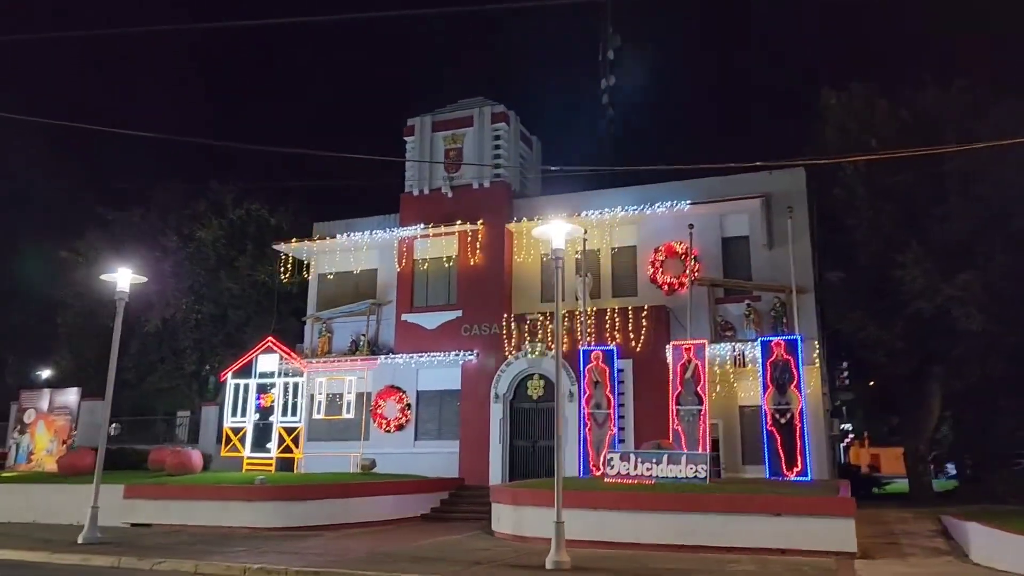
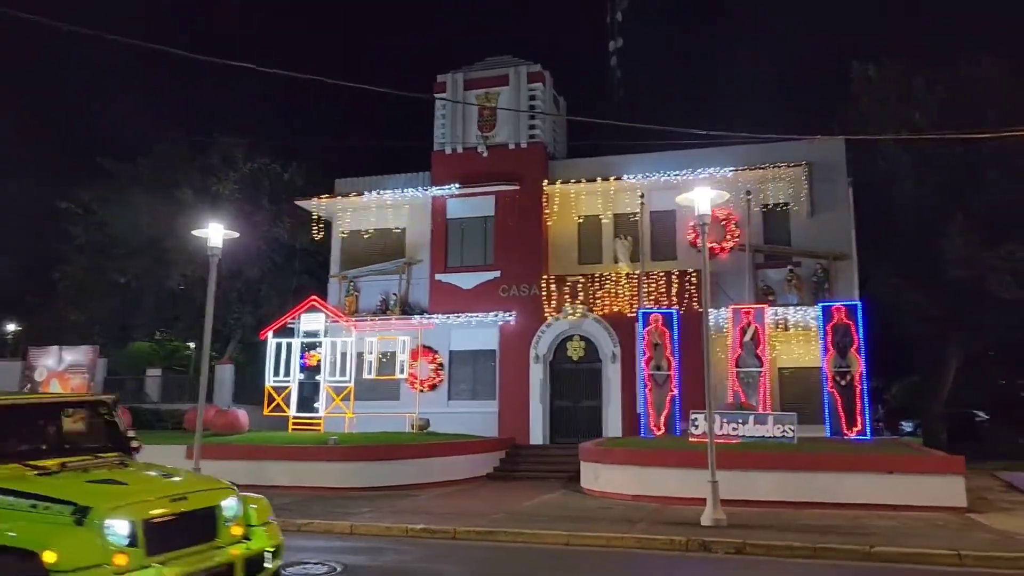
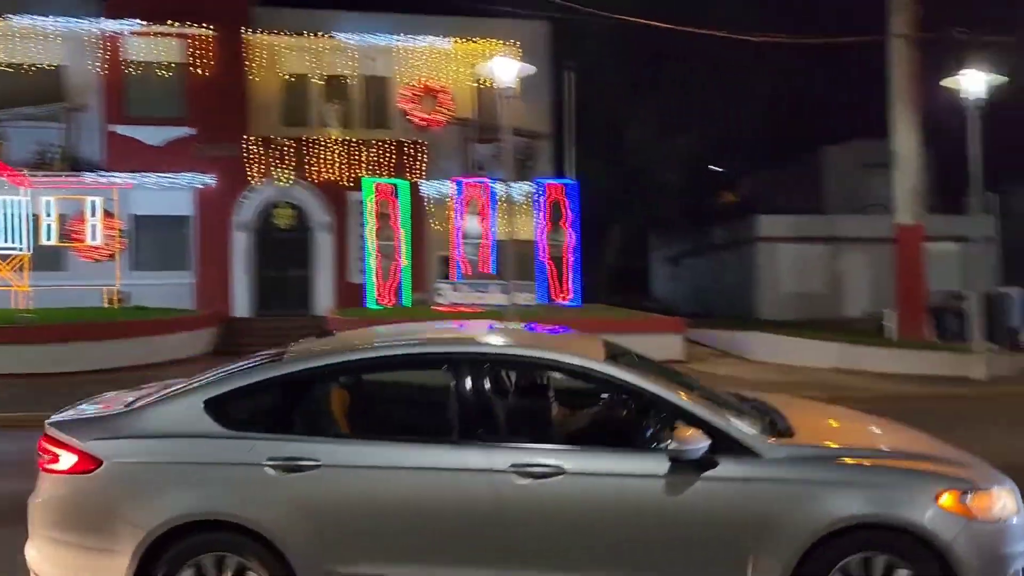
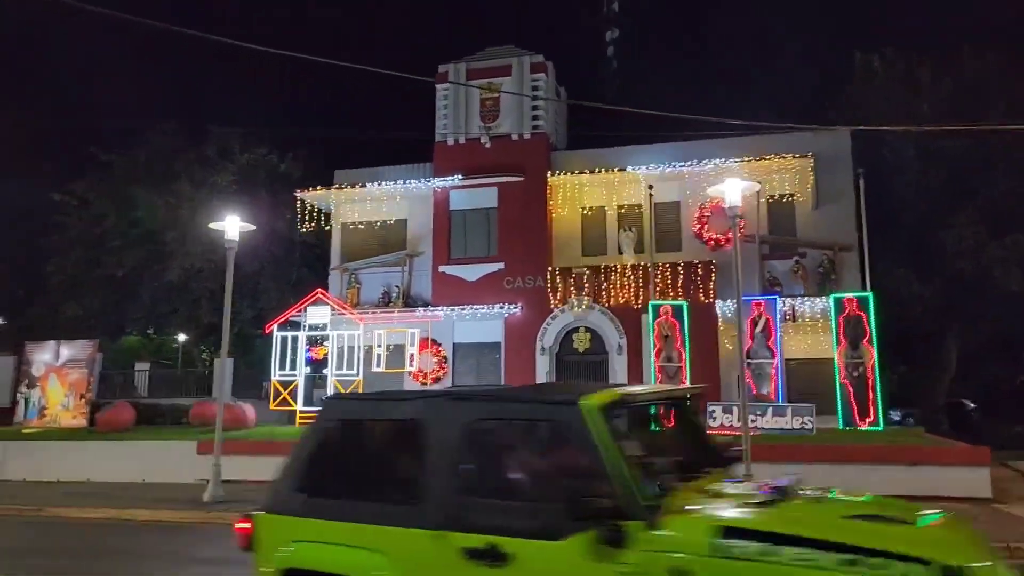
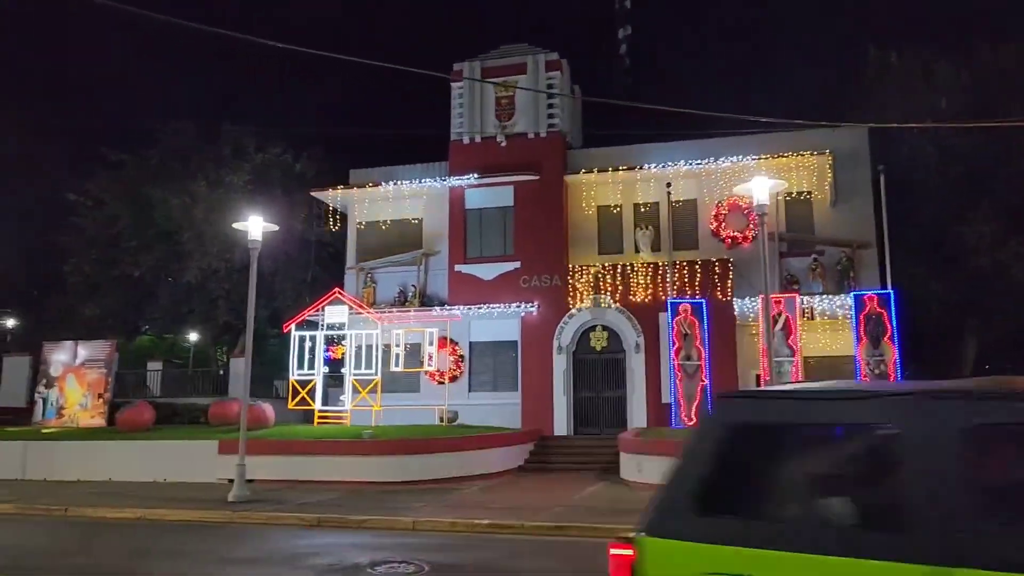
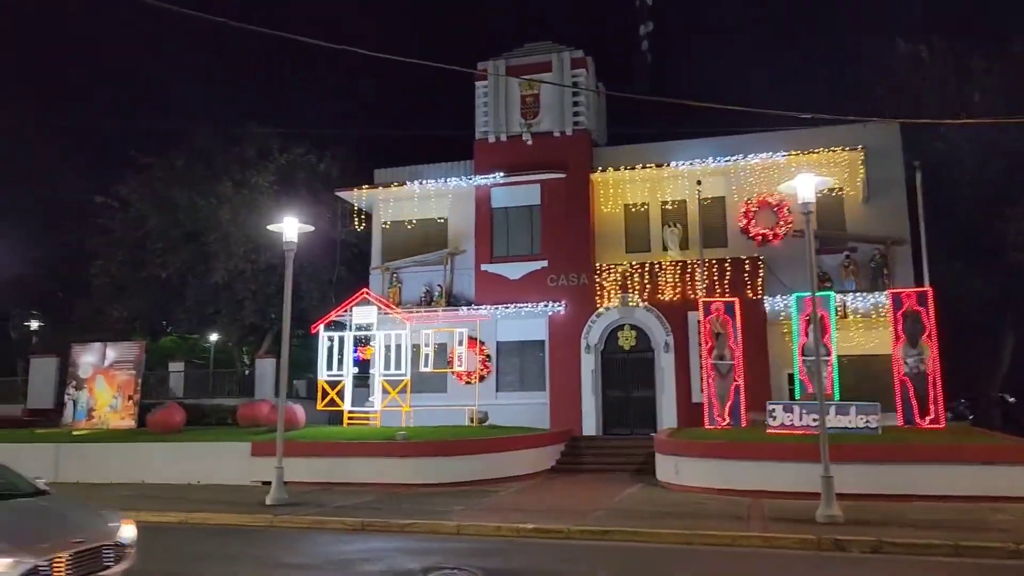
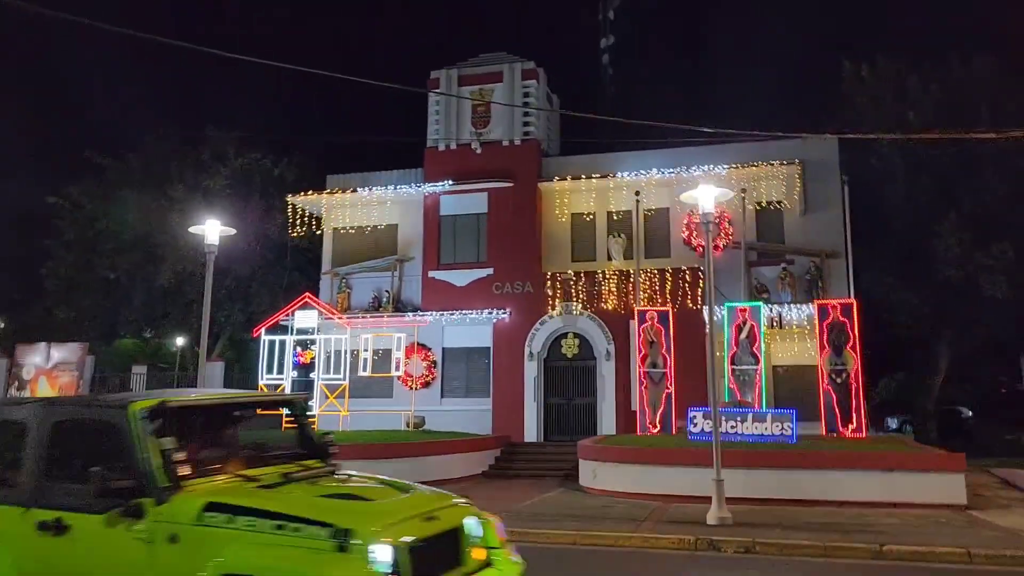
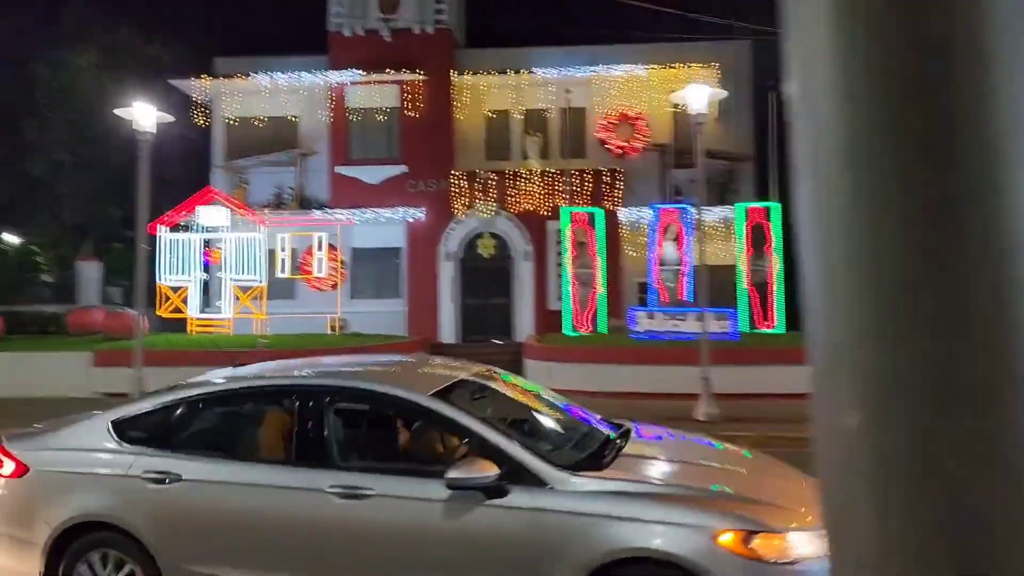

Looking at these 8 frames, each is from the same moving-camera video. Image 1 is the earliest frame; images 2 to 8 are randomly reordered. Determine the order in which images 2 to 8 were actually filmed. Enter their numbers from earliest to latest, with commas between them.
2, 7, 4, 5, 6, 8, 3
